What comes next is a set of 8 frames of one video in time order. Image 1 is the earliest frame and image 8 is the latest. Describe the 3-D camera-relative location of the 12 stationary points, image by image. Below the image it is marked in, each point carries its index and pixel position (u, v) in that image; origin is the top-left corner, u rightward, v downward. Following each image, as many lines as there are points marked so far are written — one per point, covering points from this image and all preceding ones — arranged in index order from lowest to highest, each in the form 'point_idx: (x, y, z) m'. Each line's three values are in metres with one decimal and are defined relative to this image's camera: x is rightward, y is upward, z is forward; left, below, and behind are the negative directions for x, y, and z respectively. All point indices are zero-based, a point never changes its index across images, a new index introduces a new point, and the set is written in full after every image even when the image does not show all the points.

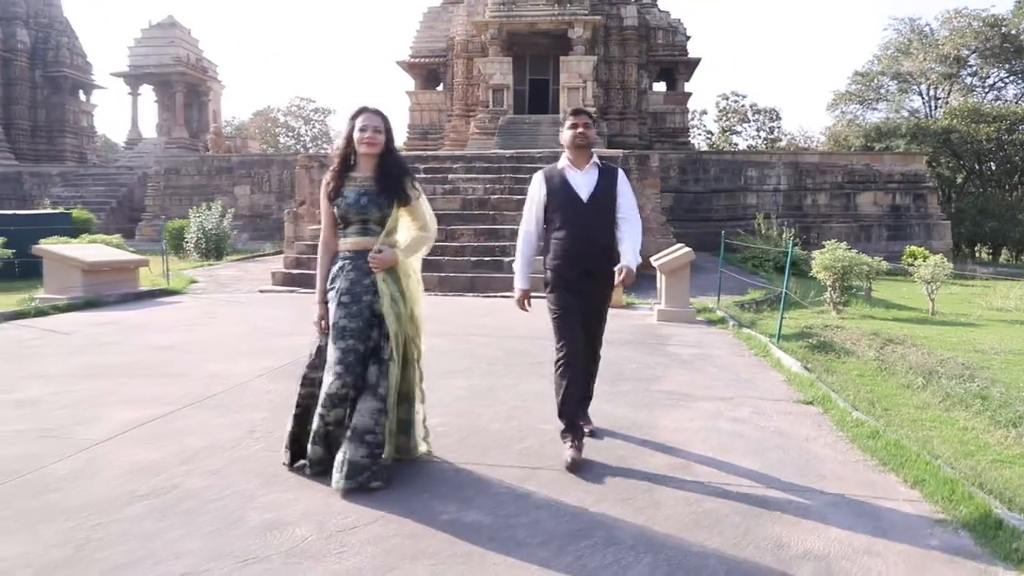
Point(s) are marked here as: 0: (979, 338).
0: (+4.1, -0.4, +6.8) m
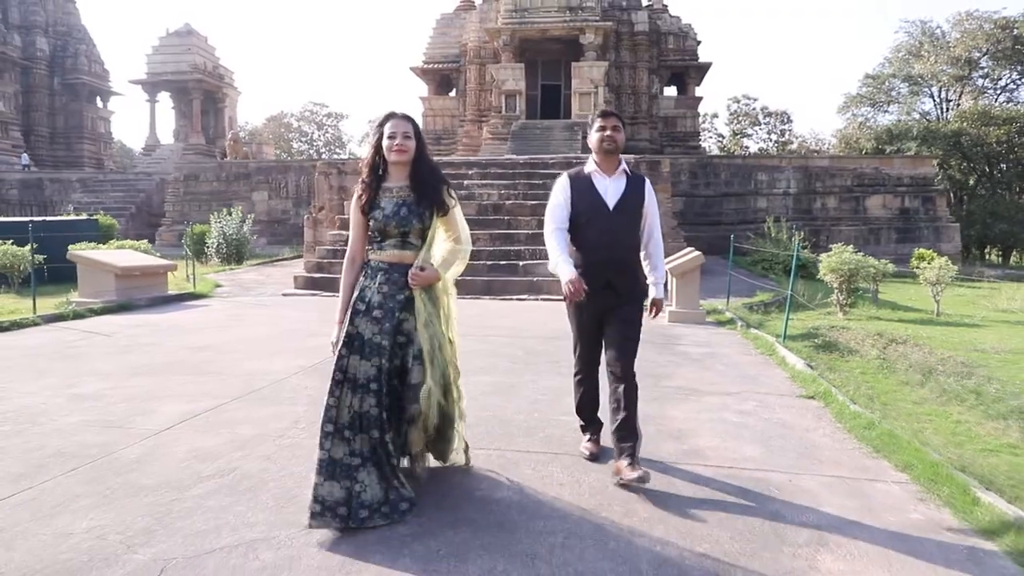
0: (+4.3, -0.5, +7.0) m
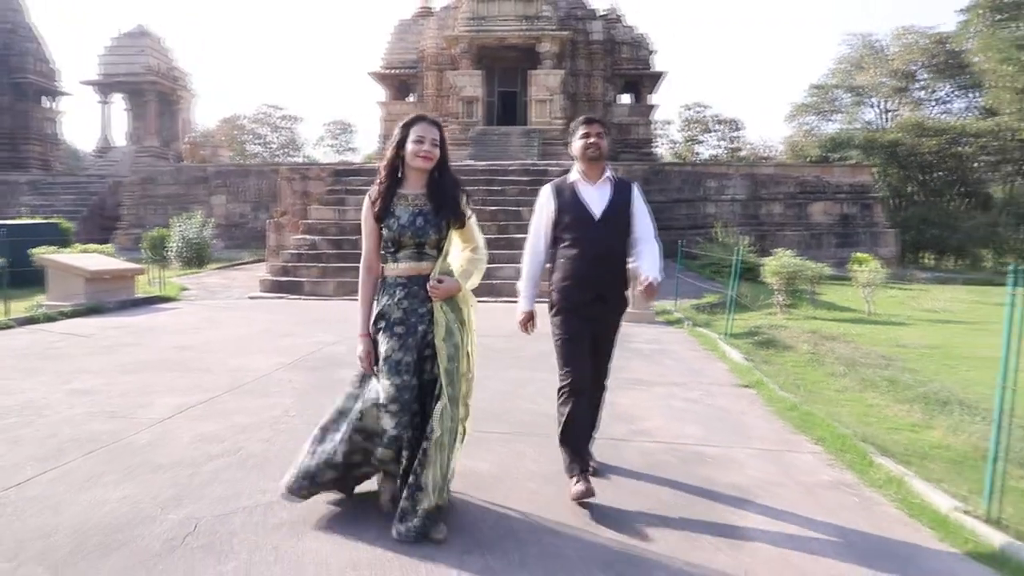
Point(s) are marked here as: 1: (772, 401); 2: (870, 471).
0: (+3.9, -0.5, +7.7) m
1: (+1.4, -0.6, +4.2) m
2: (+1.4, -0.7, +3.0) m
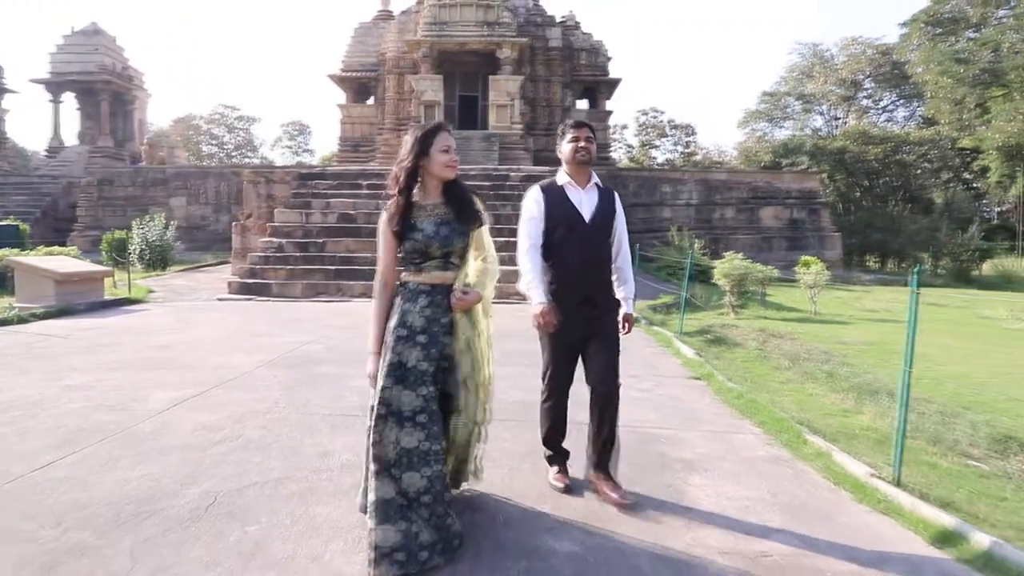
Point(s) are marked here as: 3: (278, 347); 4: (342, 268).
0: (+3.6, -0.5, +8.3) m
1: (+1.3, -0.6, +4.7) m
2: (+1.3, -0.7, +3.5) m
3: (-1.9, -0.5, +6.2) m
4: (-2.5, +0.3, +11.2) m
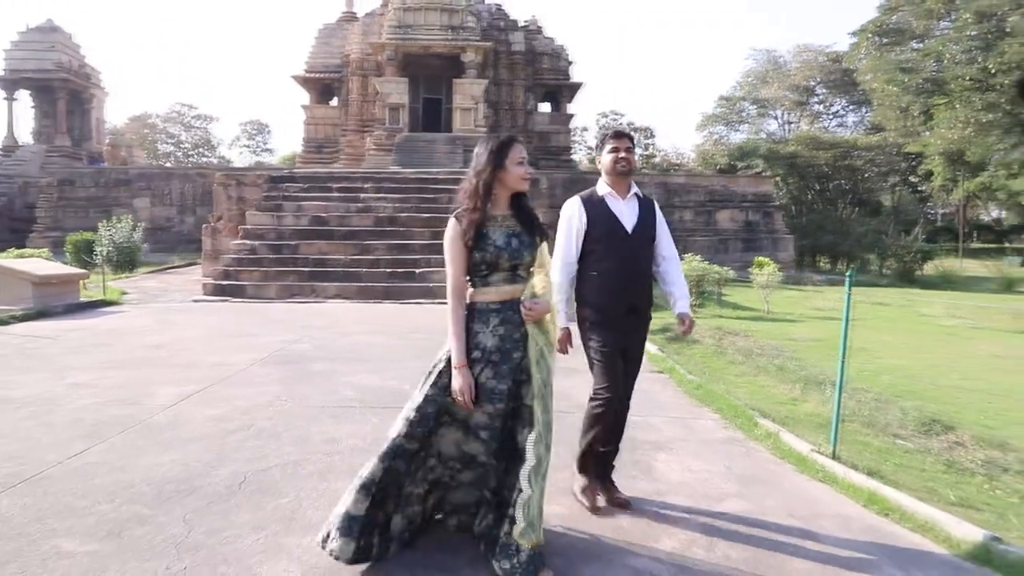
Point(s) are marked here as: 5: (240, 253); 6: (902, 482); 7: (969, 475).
0: (+3.3, -0.5, +8.9) m
1: (+1.1, -0.6, +5.1) m
2: (+1.2, -0.7, +4.0) m
3: (-2.1, -0.5, +6.5) m
4: (-2.9, +0.3, +11.5) m
5: (-4.2, +0.5, +11.9) m
6: (+1.6, -0.8, +3.3) m
7: (+2.1, -0.8, +3.5) m
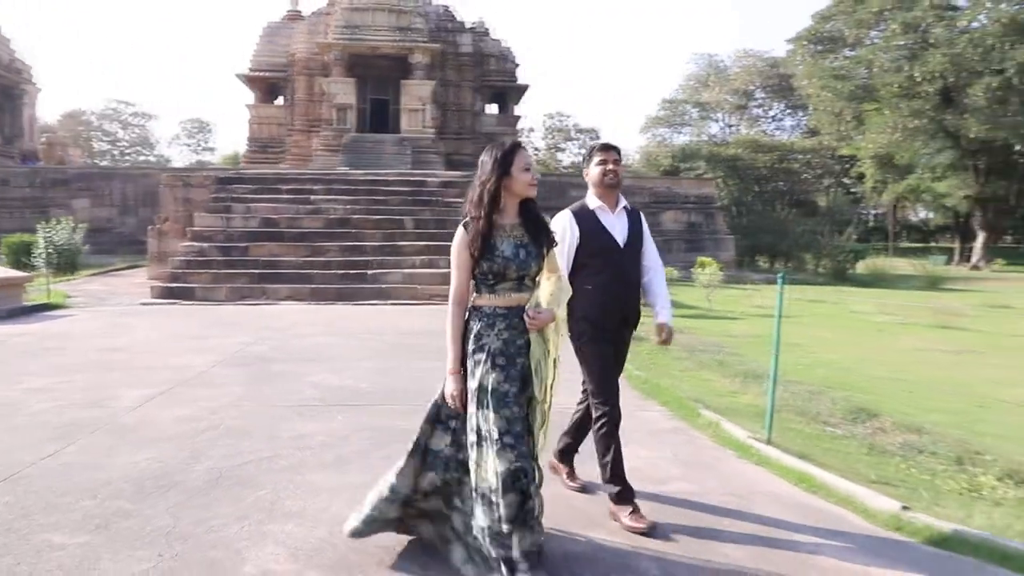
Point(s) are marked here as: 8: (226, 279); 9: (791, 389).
0: (+2.7, -0.5, +9.3) m
1: (+0.8, -0.6, +5.4) m
2: (+1.0, -0.7, +4.3) m
3: (-2.5, -0.5, +6.6) m
4: (-3.7, +0.2, +11.5) m
5: (-4.9, +0.5, +11.8) m
6: (+1.5, -0.8, +3.6) m
7: (+1.9, -0.8, +3.9) m
8: (-4.2, +0.1, +11.4) m
9: (+2.0, -0.7, +5.4) m
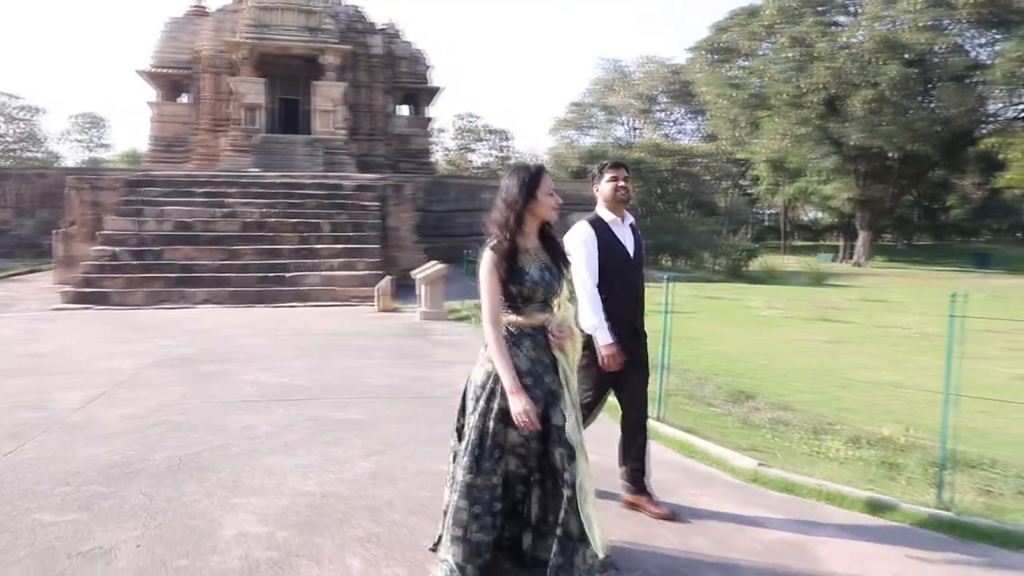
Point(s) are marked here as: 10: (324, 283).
0: (+1.7, -0.5, +10.1) m
1: (+0.2, -0.6, +6.0) m
2: (+0.6, -0.7, +4.9) m
3: (-3.2, -0.6, +6.8) m
4: (-4.9, +0.2, +11.5) m
5: (-6.2, +0.4, +11.7) m
6: (+1.1, -0.8, +4.3) m
7: (+1.5, -0.8, +4.6) m
8: (-5.5, +0.1, +11.4) m
9: (+1.4, -0.7, +6.1) m
10: (-2.9, +0.1, +11.8) m
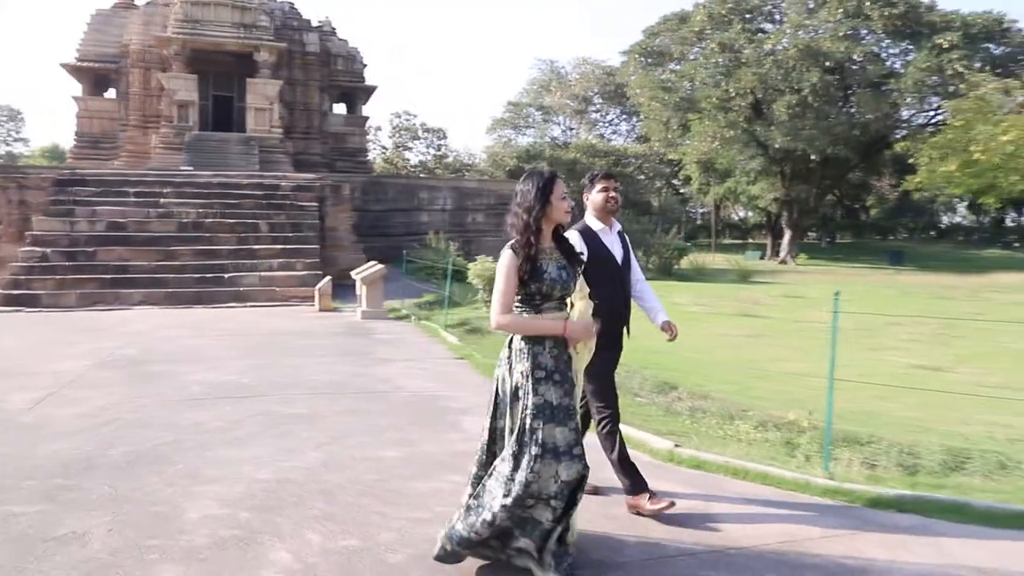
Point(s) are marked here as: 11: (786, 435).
0: (+0.8, -0.4, +10.5) m
1: (-0.3, -0.6, +6.3) m
2: (+0.2, -0.7, +5.2) m
3: (-3.7, -0.6, +6.9) m
4: (-5.9, +0.2, +11.4) m
5: (-7.2, +0.4, +11.5) m
6: (+0.7, -0.8, +4.7) m
7: (+1.1, -0.8, +5.0) m
8: (-6.4, 0.0, +11.2) m
9: (+0.9, -0.7, +6.5) m
10: (-3.8, +0.1, +11.8) m
11: (+1.6, -0.9, +4.6) m
